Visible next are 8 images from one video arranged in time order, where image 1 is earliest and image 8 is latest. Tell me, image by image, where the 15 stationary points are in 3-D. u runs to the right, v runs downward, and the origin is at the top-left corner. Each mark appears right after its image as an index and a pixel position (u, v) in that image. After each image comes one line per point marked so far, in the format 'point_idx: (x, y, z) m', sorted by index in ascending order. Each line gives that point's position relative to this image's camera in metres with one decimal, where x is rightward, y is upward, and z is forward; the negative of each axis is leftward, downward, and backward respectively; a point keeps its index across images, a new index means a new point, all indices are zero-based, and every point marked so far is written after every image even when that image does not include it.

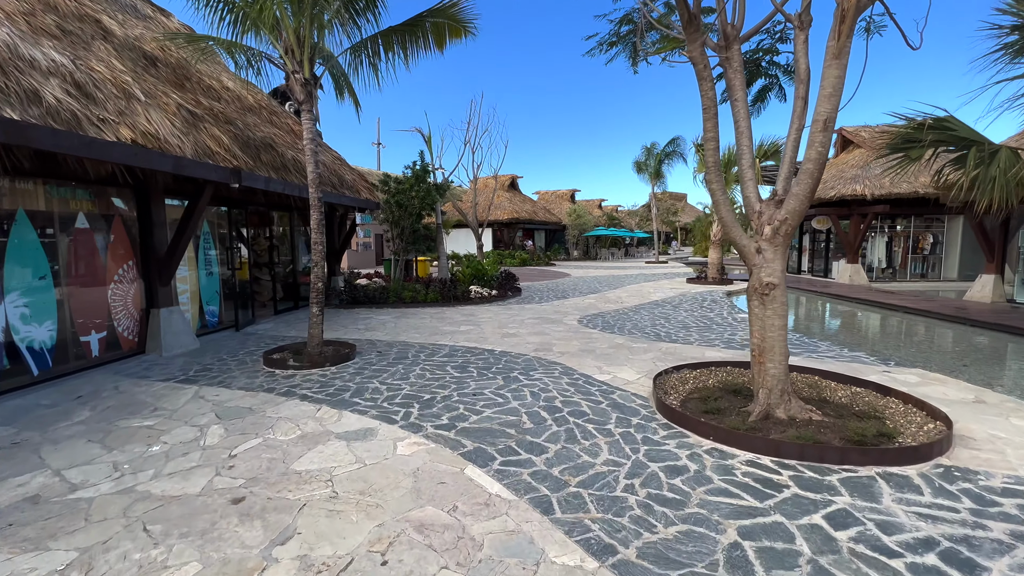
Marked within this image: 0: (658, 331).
0: (+2.6, -0.8, +8.0) m
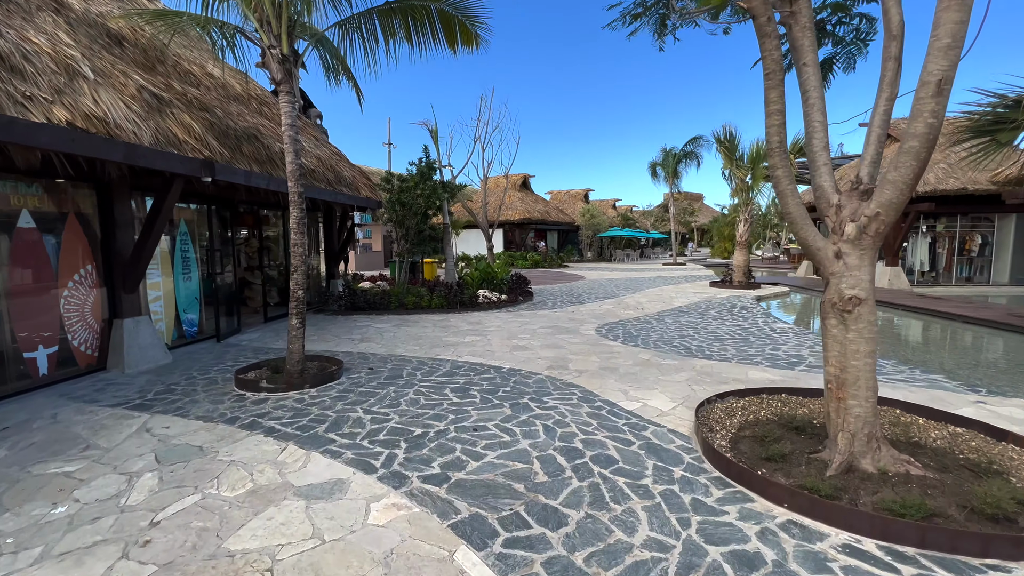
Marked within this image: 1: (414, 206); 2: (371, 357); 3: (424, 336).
0: (+2.8, -0.9, +7.1) m
1: (-2.8, +2.3, +12.7) m
2: (-2.0, -1.0, +6.4) m
3: (-1.6, -0.9, +7.9) m
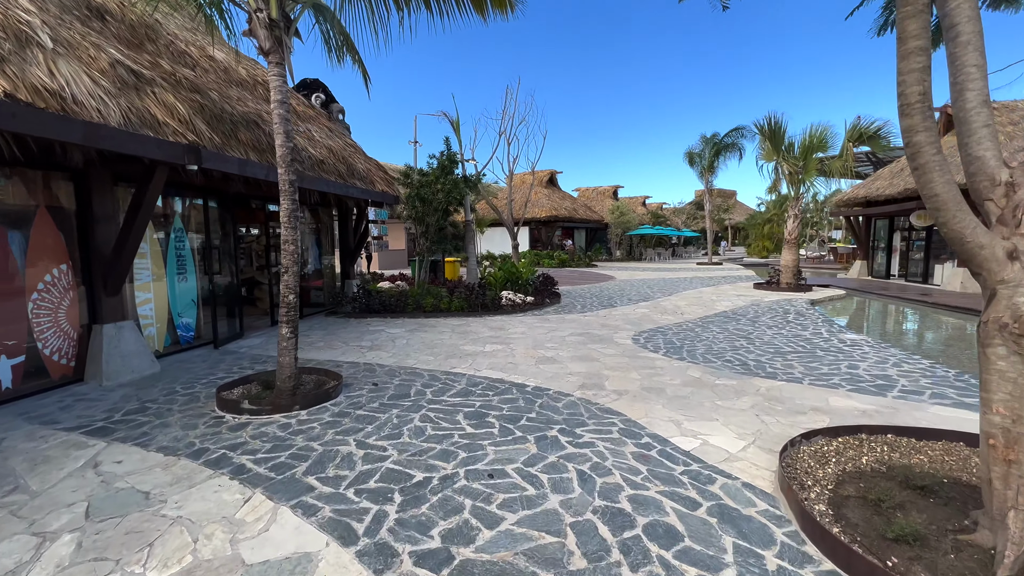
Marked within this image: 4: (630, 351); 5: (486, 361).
0: (+3.1, -1.0, +6.0) m
1: (-2.1, +2.3, +12.0) m
2: (-1.7, -1.0, +5.7) m
3: (-1.2, -0.9, +7.1) m
4: (+1.7, -0.9, +6.6) m
5: (-0.4, -1.0, +6.1) m
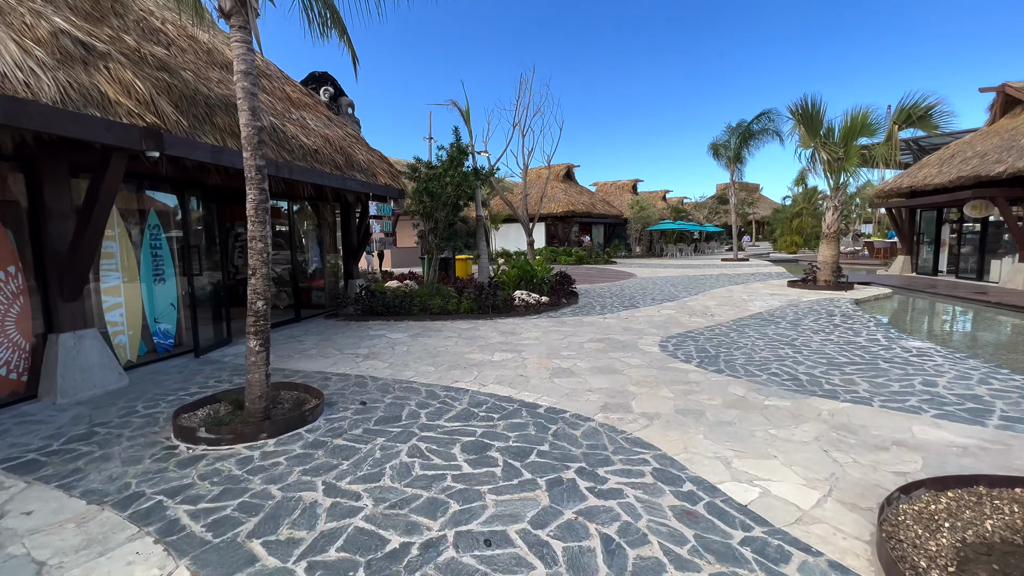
0: (+3.3, -1.0, +5.2) m
1: (-1.8, +2.3, +11.3) m
2: (-1.6, -1.1, +5.0) m
3: (-1.0, -0.9, +6.4) m
4: (+1.9, -1.0, +5.8) m
5: (-0.2, -1.0, +5.4) m
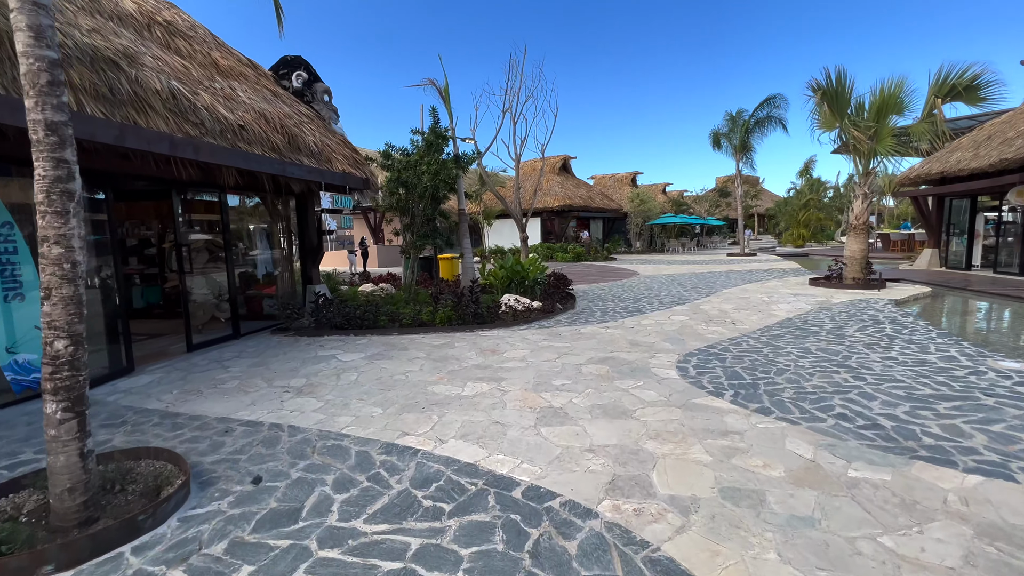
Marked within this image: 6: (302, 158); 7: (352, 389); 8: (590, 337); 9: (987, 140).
0: (+3.0, -1.1, +3.8) m
1: (-2.1, +2.2, +9.9) m
2: (-1.8, -1.2, +3.6) m
3: (-1.2, -1.0, +5.0) m
4: (+1.7, -1.0, +4.4) m
5: (-0.5, -1.1, +4.0) m
6: (-3.1, +1.9, +6.7) m
7: (-1.7, -1.1, +4.8) m
8: (+1.2, -0.8, +7.0) m
9: (+13.5, +4.2, +12.7) m
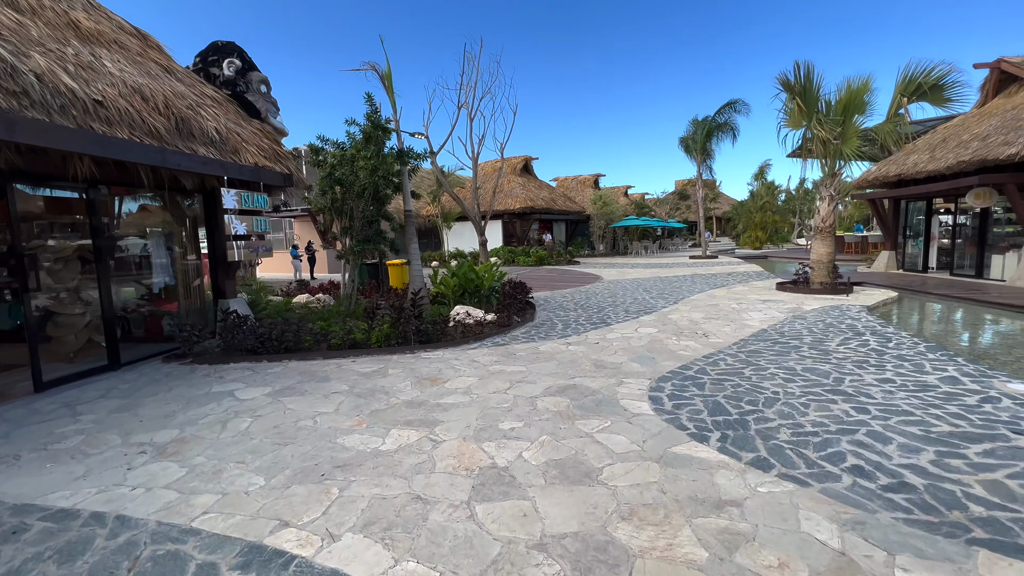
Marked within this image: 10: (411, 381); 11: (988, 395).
0: (+2.6, -1.2, +3.0) m
1: (-3.0, +2.0, +8.7) m
2: (-2.3, -1.4, +2.4) m
3: (-1.8, -1.2, +3.9) m
4: (+1.1, -1.2, +3.5) m
5: (-0.9, -1.3, +3.0) m
6: (-3.8, +1.7, +5.4) m
7: (-2.2, -1.3, +3.7) m
8: (+0.5, -0.9, +6.1) m
9: (+12.2, +4.1, +12.8) m
10: (-1.2, -1.1, +5.2) m
11: (+4.4, -1.0, +4.2) m
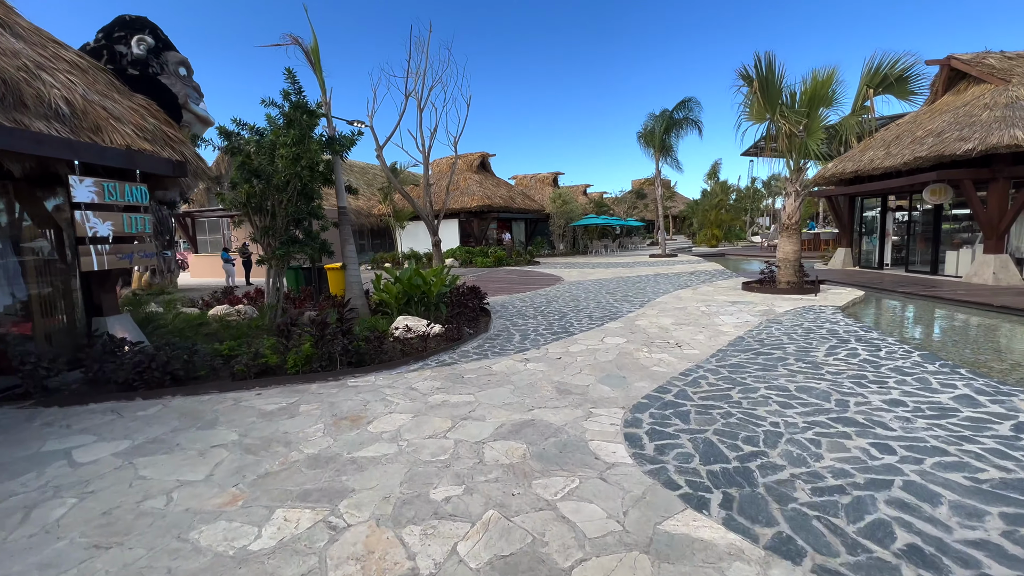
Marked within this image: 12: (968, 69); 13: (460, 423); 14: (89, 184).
0: (+2.2, -1.3, +2.2) m
1: (-3.9, +1.8, +7.4) m
2: (-2.5, -1.6, +1.2) m
3: (-2.2, -1.4, +2.7) m
4: (+0.8, -1.3, +2.6) m
5: (-1.3, -1.5, +1.9) m
6: (-4.4, +1.5, +4.1) m
7: (-2.6, -1.4, +2.5) m
8: (-0.1, -1.1, +5.1) m
9: (+10.9, +4.2, +12.7) m
10: (-1.7, -1.2, +4.0) m
11: (+3.9, -1.0, +3.5) m
12: (+12.1, +5.8, +11.9) m
13: (-0.5, -1.2, +4.0) m
14: (-4.3, +1.1, +4.6) m
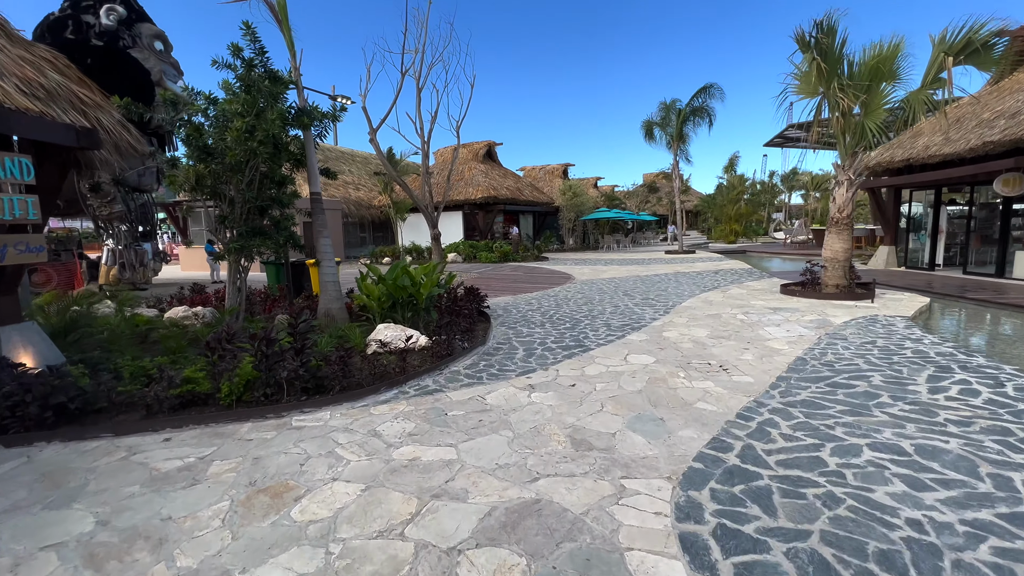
0: (+2.1, -1.4, +0.9) m
1: (-3.8, +1.8, +6.1) m
2: (-2.6, -1.7, -0.1) m
3: (-2.2, -1.5, +1.4) m
4: (+0.7, -1.4, +1.3) m
5: (-1.3, -1.6, +0.6) m
6: (-4.4, +1.5, +2.8) m
7: (-2.7, -1.5, +1.2) m
8: (-0.1, -1.1, +3.8) m
9: (+11.1, +4.1, +11.2) m
10: (-1.7, -1.3, +2.8) m
11: (+3.9, -1.2, +2.1) m
12: (+12.3, +5.7, +10.3) m
13: (-0.5, -1.3, +2.7) m
14: (-4.3, +1.0, +3.3) m
